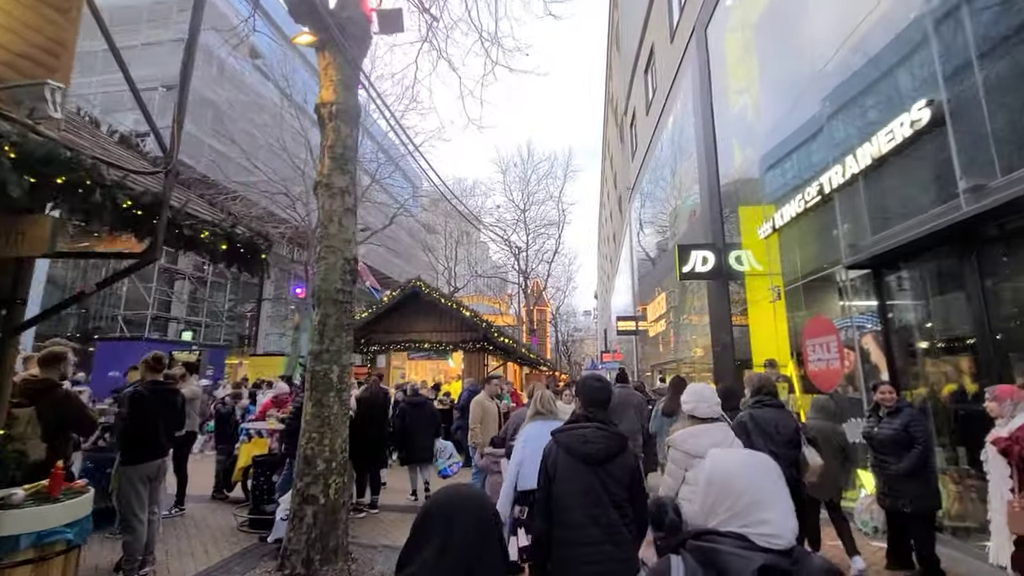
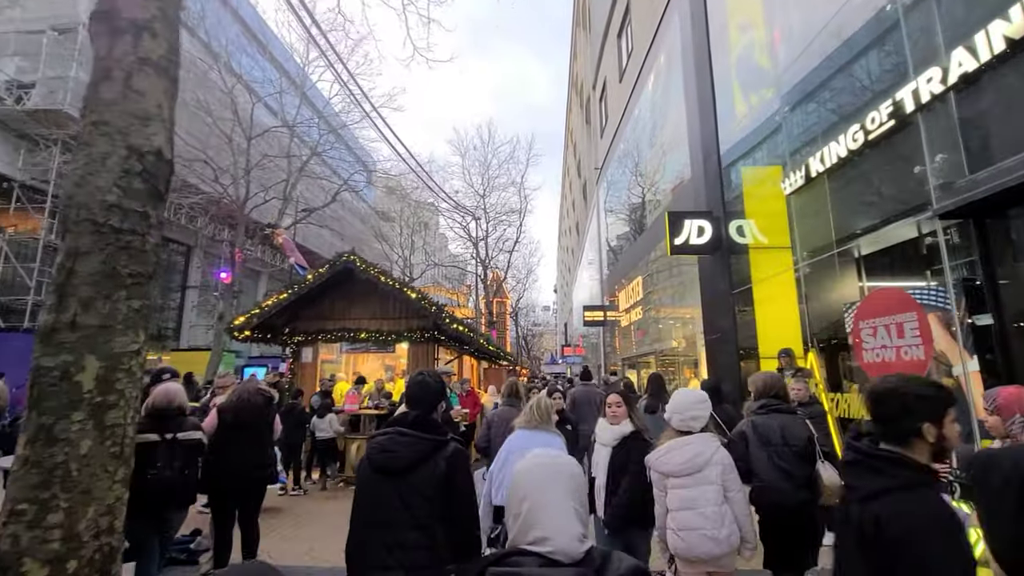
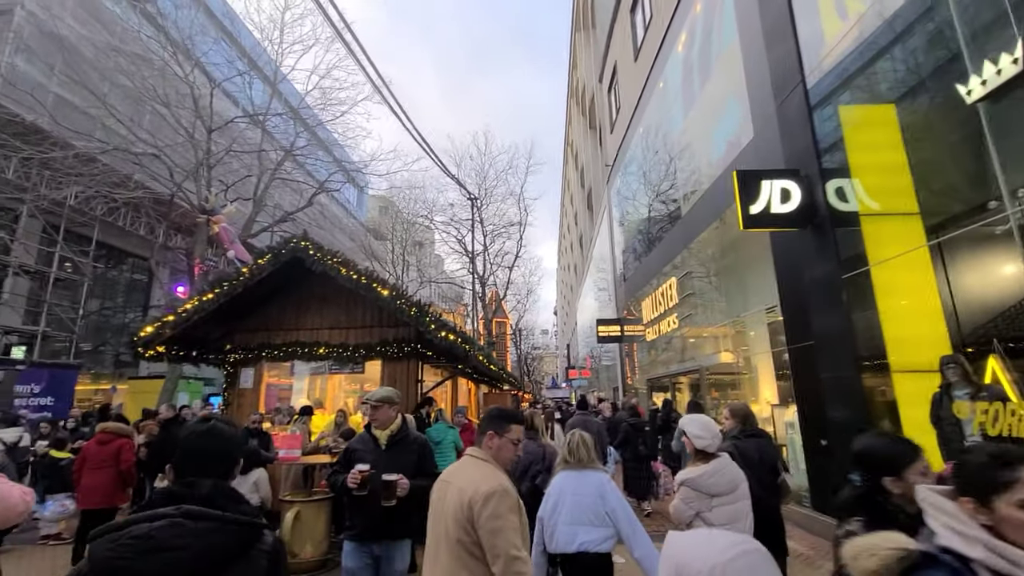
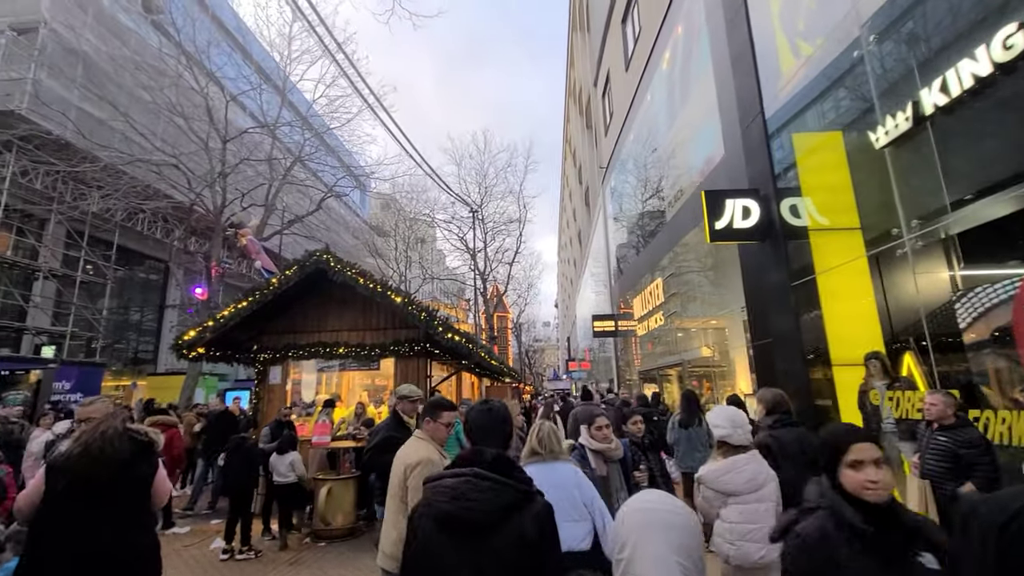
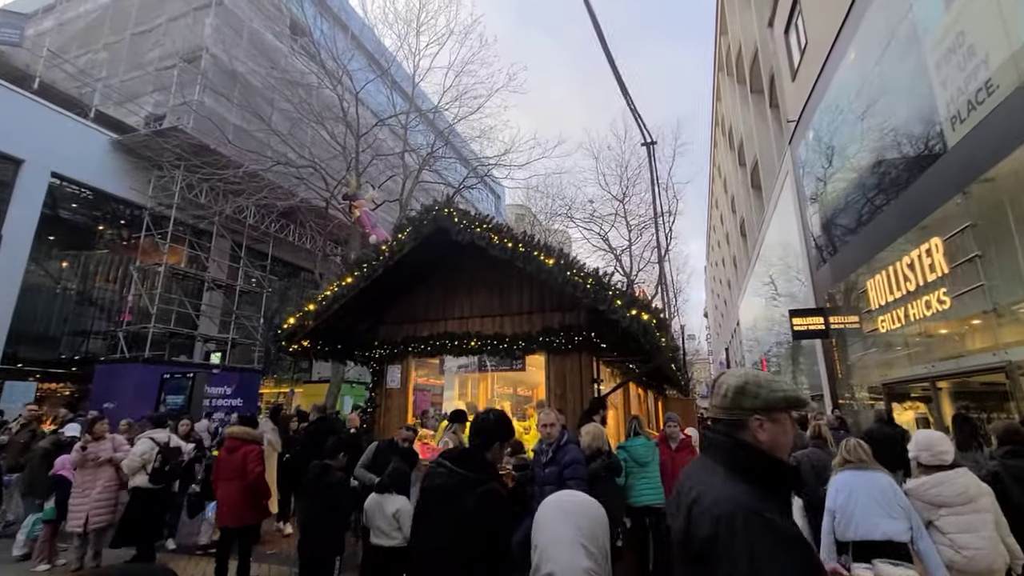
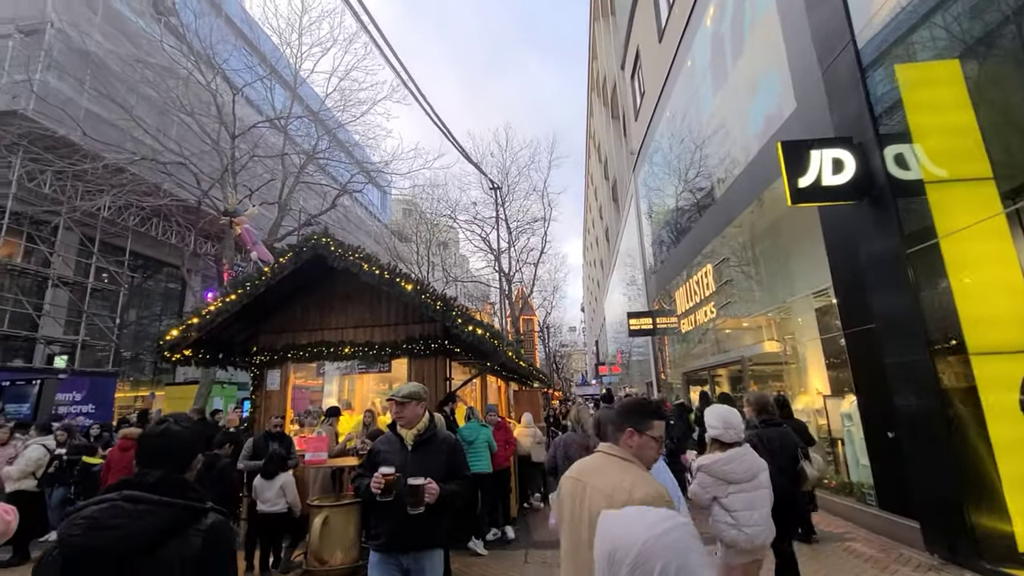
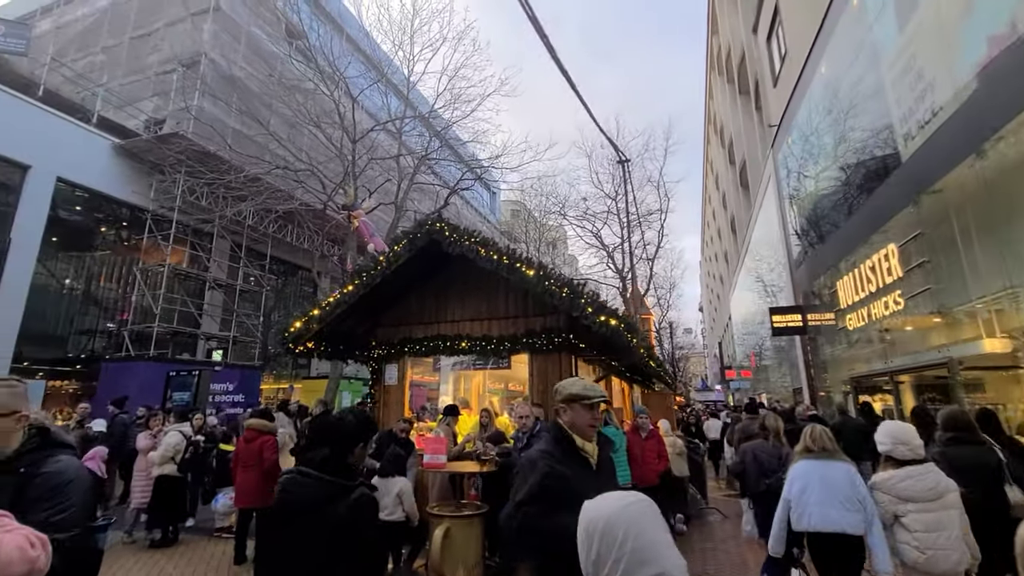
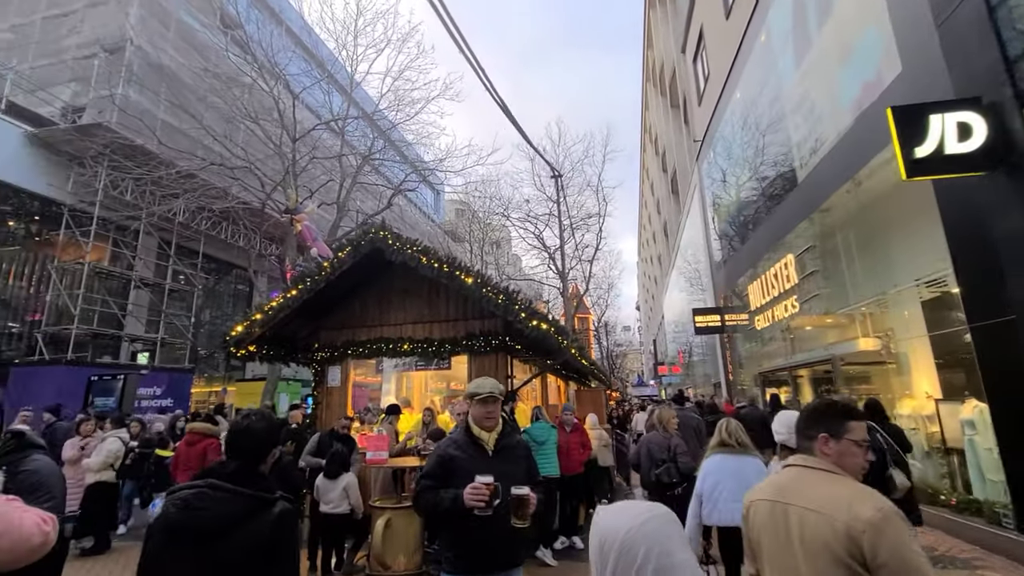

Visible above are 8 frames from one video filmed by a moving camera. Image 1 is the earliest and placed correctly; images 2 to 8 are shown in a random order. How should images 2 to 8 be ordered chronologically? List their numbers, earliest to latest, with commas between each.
2, 4, 3, 6, 8, 7, 5
